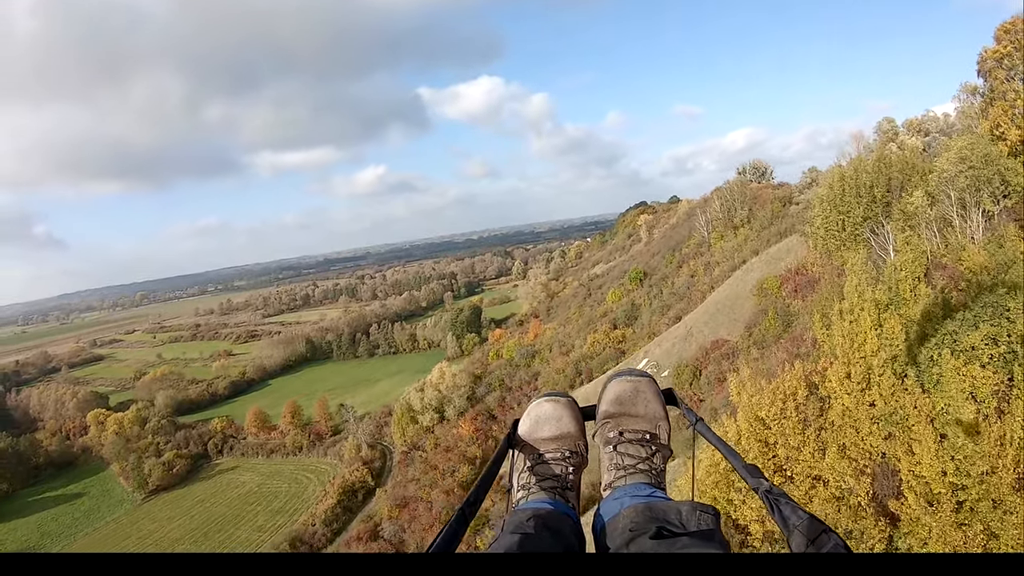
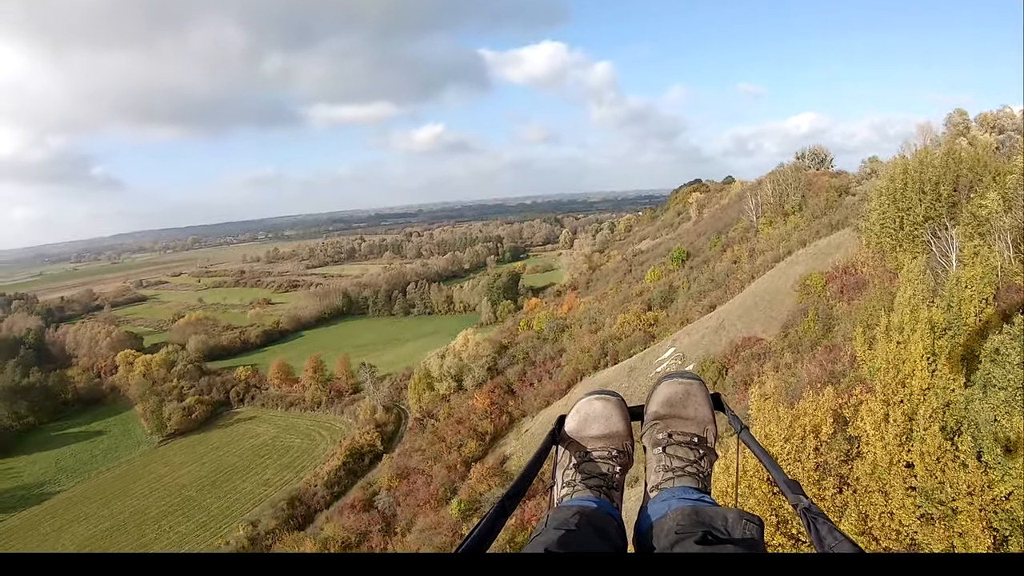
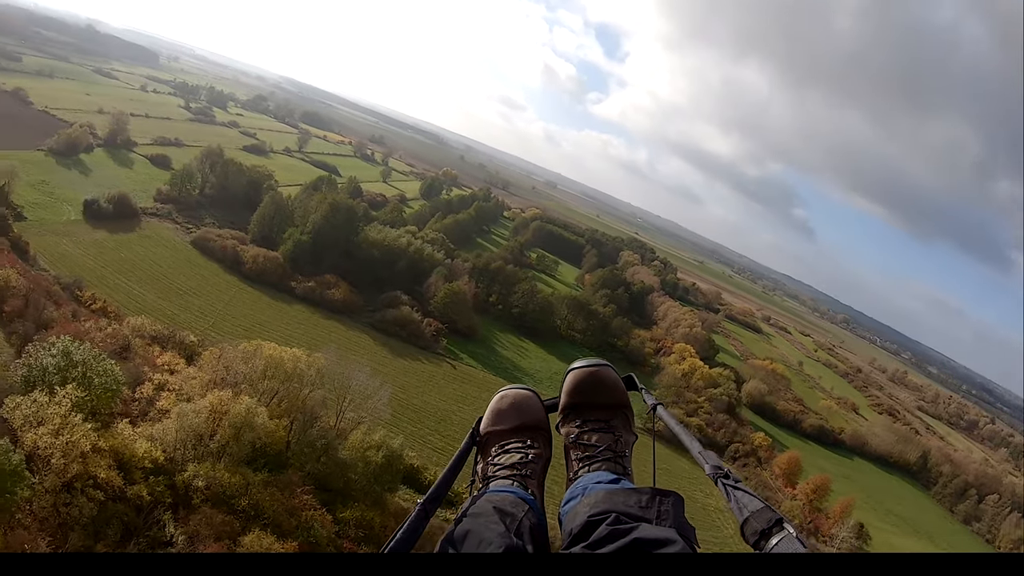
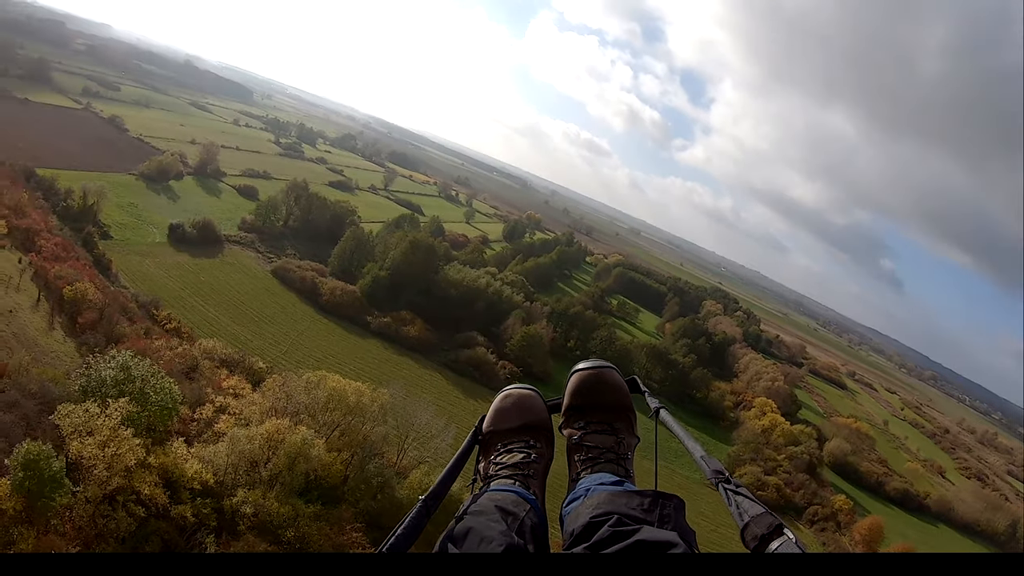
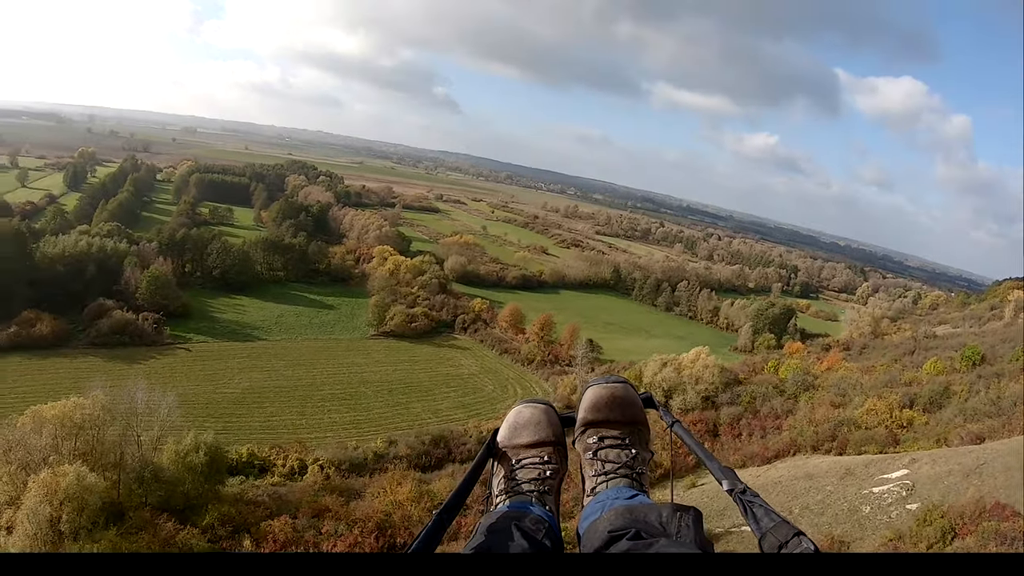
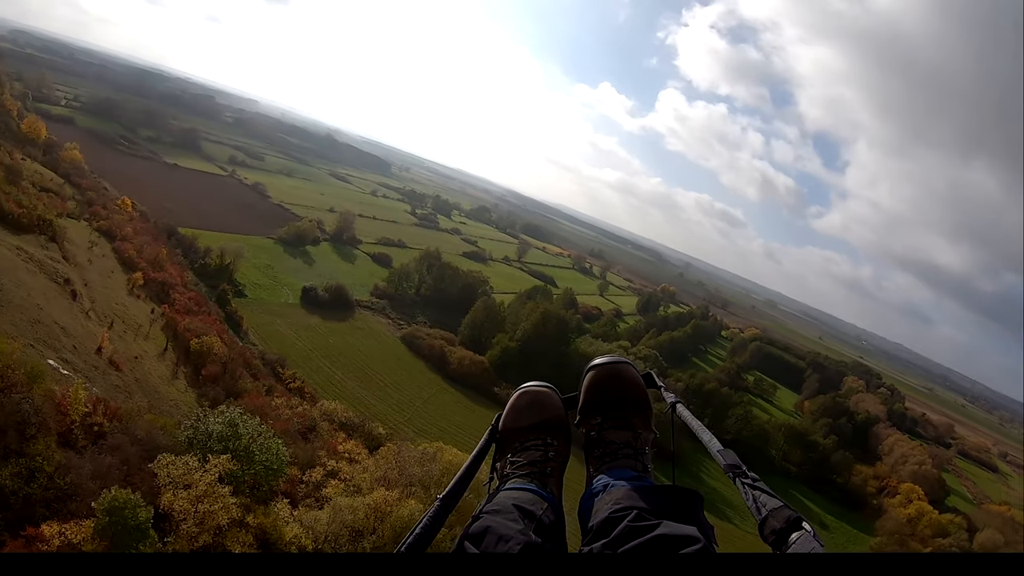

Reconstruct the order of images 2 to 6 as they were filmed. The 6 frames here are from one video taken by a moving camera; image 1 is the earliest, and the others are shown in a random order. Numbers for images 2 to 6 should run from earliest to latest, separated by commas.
2, 5, 3, 4, 6
